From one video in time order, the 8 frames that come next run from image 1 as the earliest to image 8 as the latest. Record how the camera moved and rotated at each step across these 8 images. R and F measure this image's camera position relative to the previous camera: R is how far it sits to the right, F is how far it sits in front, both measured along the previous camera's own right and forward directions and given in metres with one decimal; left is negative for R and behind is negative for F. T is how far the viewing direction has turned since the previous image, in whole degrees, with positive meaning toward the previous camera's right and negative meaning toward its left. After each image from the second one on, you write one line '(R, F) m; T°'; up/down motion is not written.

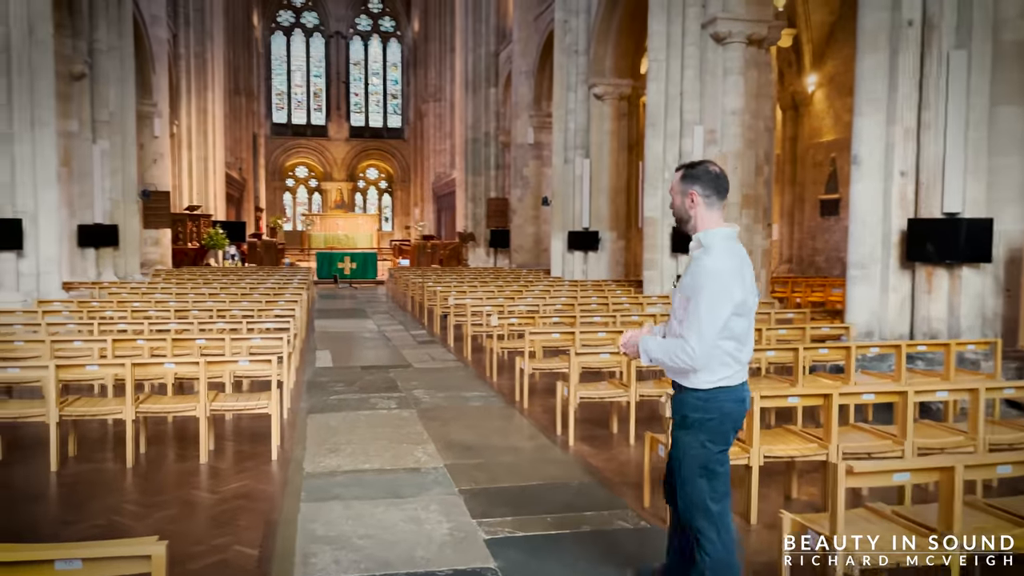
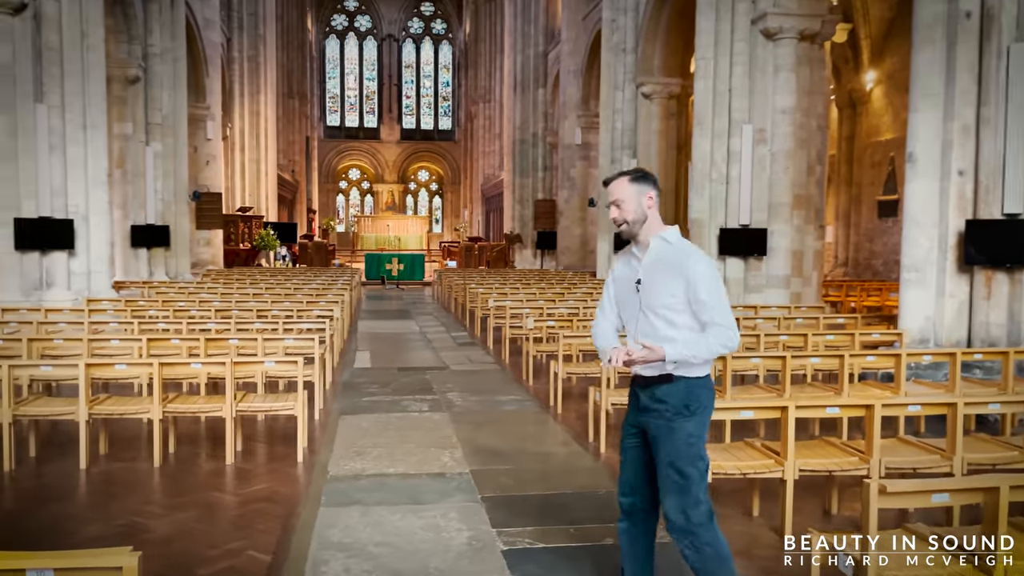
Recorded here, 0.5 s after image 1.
(+0.2, +0.2) m; -4°
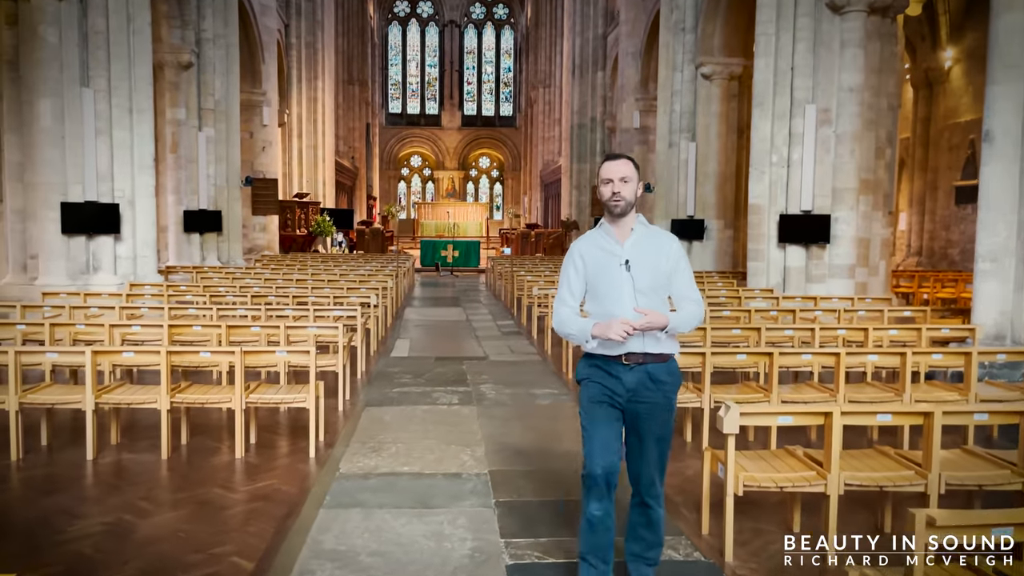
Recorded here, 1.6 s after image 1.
(+0.3, +0.5) m; -4°
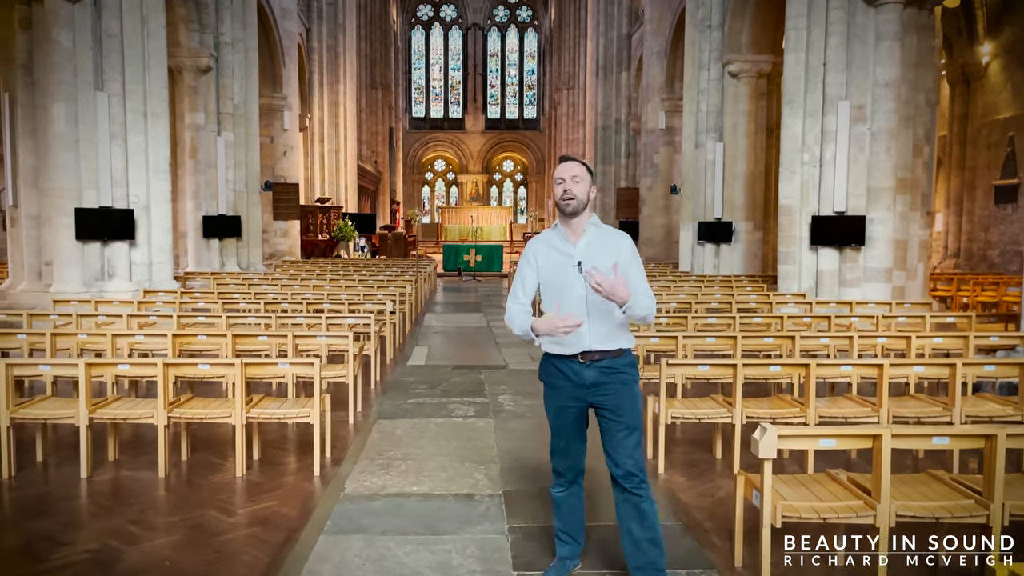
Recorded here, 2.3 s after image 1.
(+0.1, +0.4) m; -2°
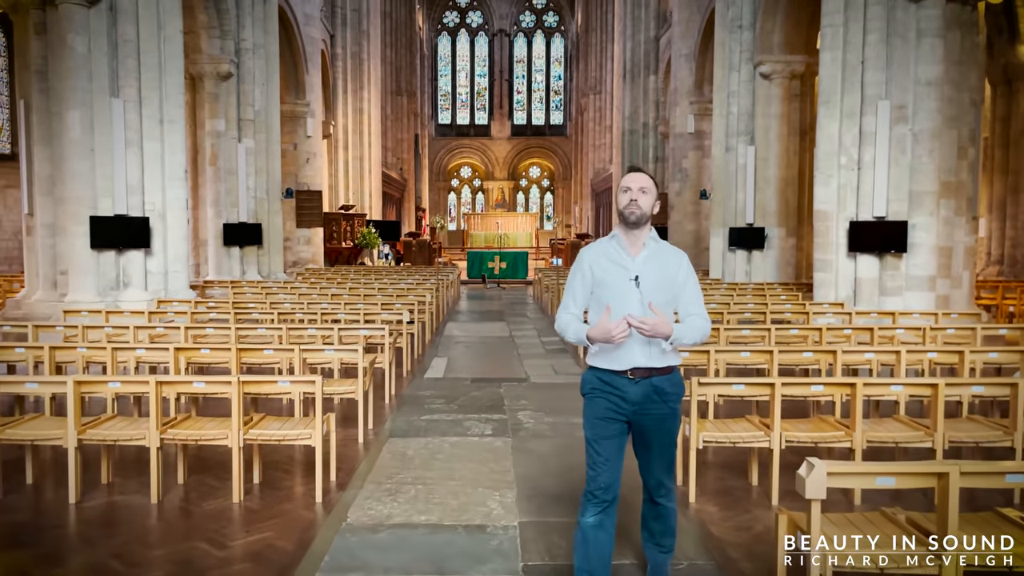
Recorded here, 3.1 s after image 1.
(+0.1, +0.4) m; -2°
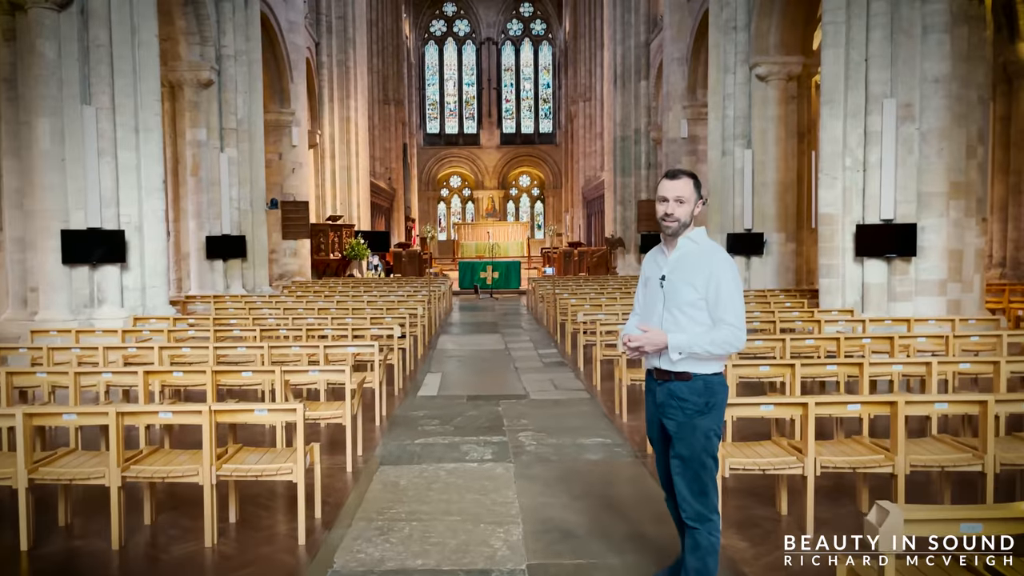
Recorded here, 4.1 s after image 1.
(-0.1, +0.5) m; +1°
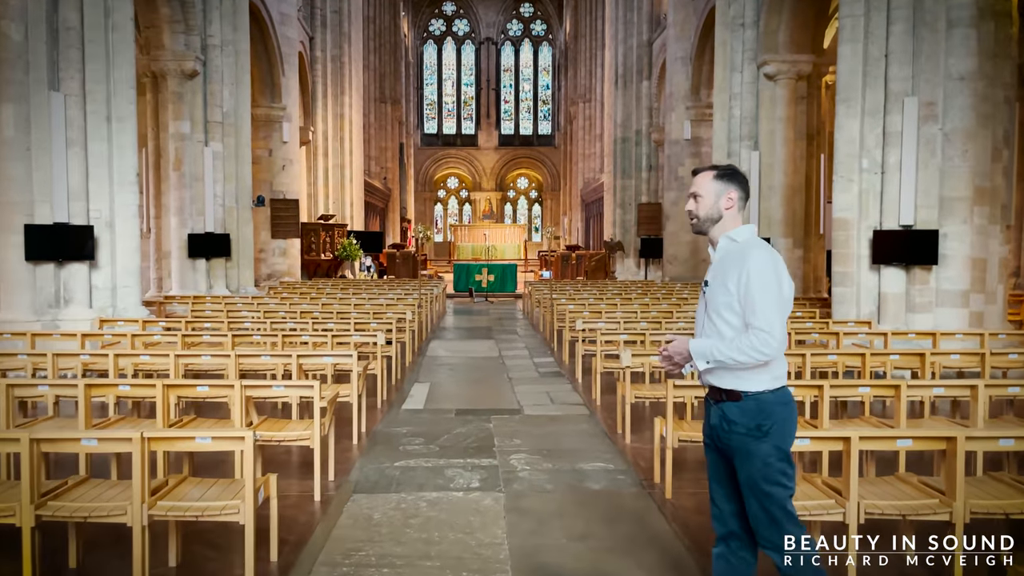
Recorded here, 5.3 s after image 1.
(0.0, +0.7) m; 0°
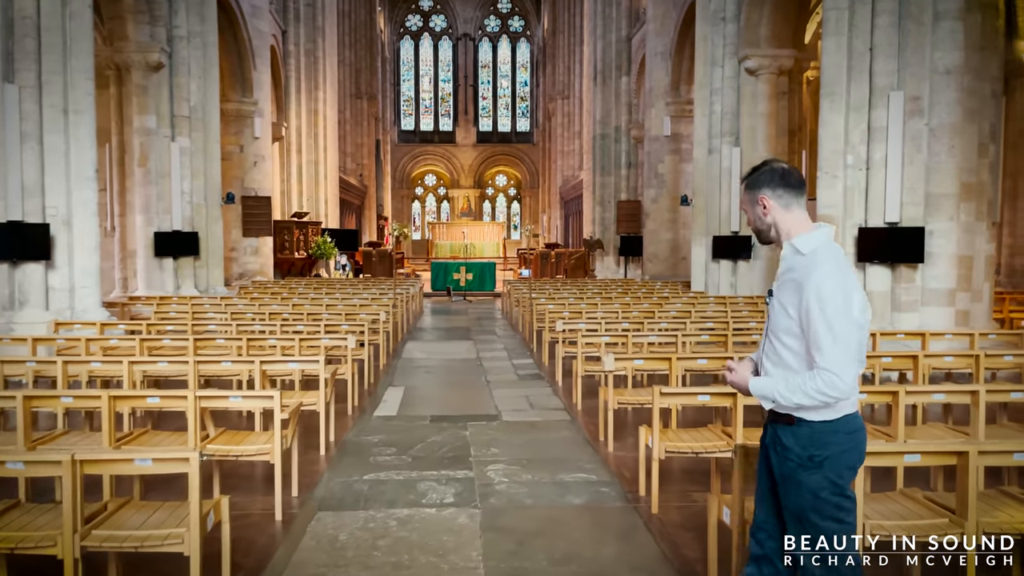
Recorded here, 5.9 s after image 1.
(0.0, +0.4) m; +1°
